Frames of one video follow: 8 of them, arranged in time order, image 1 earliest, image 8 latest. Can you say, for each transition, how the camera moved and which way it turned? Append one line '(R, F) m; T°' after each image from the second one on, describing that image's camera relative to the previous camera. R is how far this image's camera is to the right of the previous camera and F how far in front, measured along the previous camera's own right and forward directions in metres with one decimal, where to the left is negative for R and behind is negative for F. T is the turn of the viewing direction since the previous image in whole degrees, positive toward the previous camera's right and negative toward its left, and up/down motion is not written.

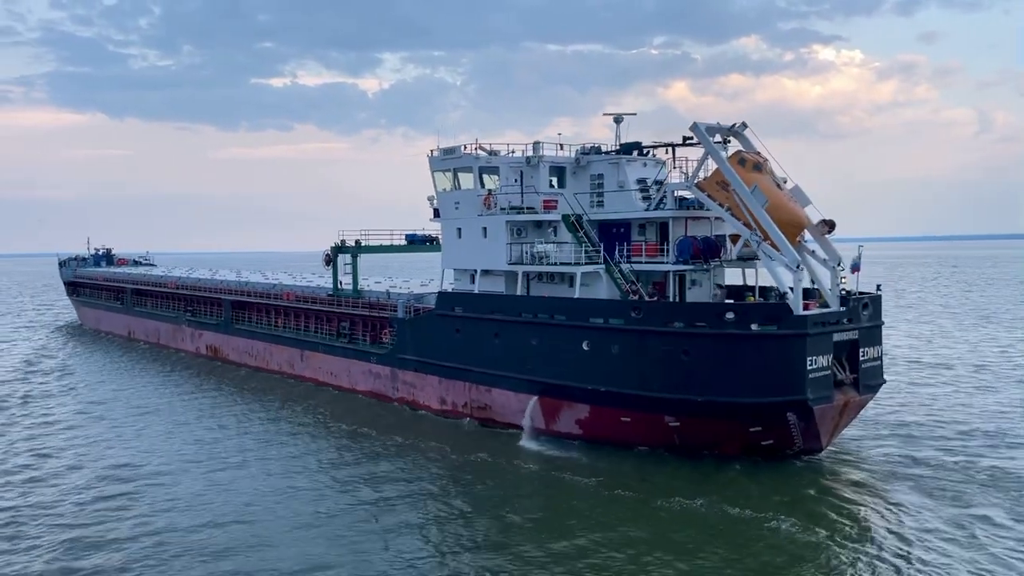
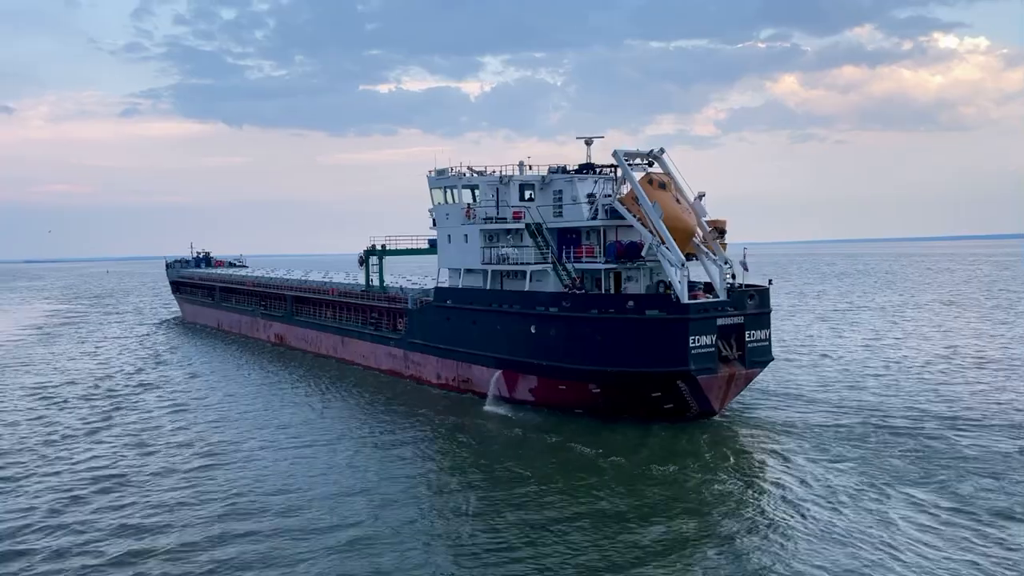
(+4.3, -5.1) m; -7°
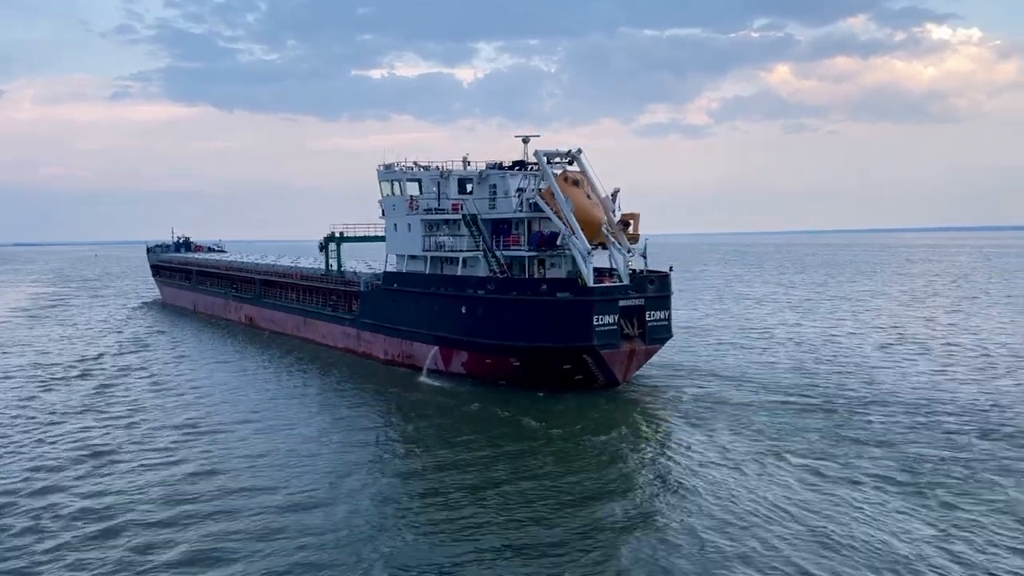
(+2.0, -3.1) m; +1°
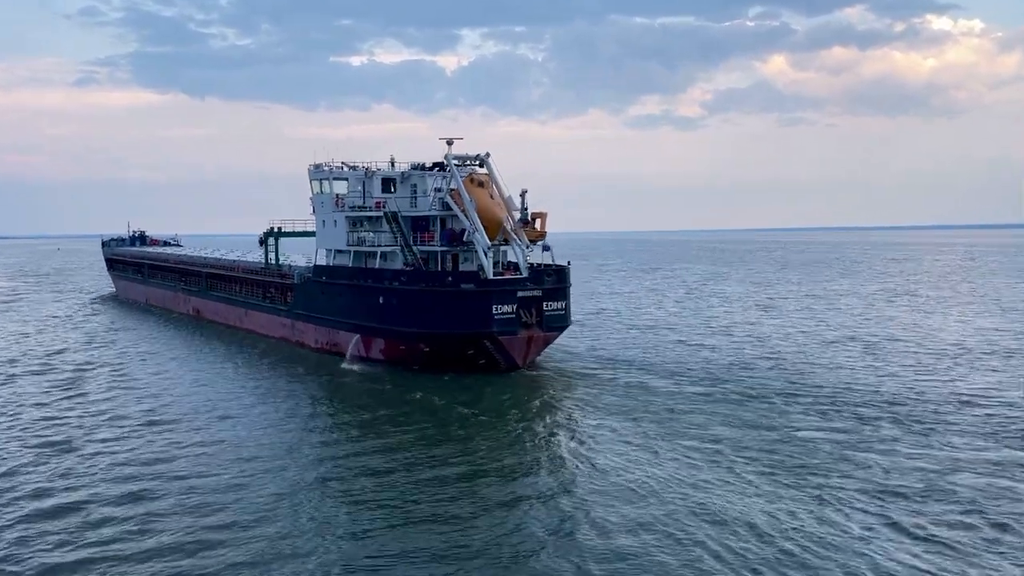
(+2.5, -2.5) m; +1°
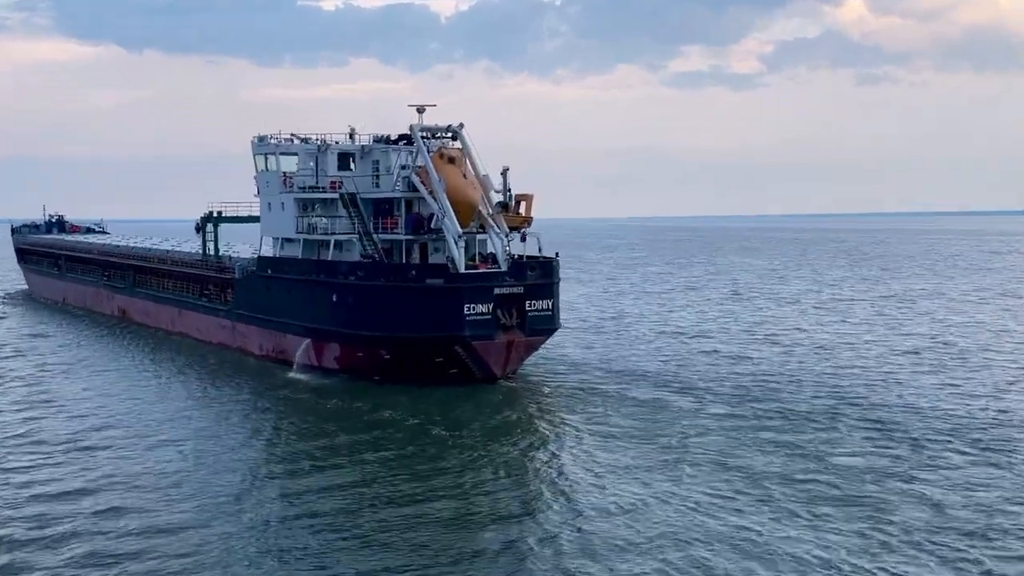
(+0.1, +4.9) m; +1°
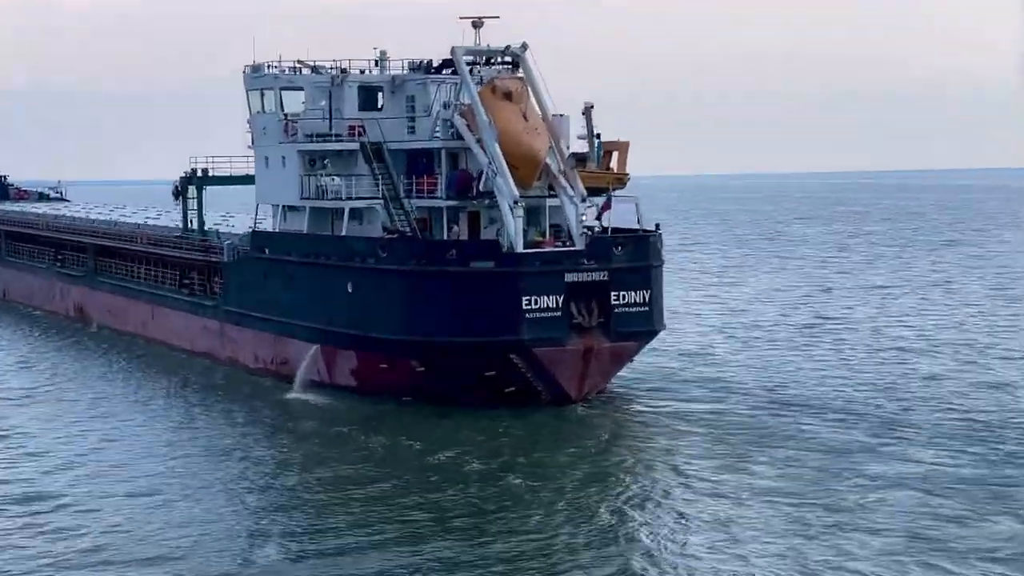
(-1.6, +7.2) m; -1°
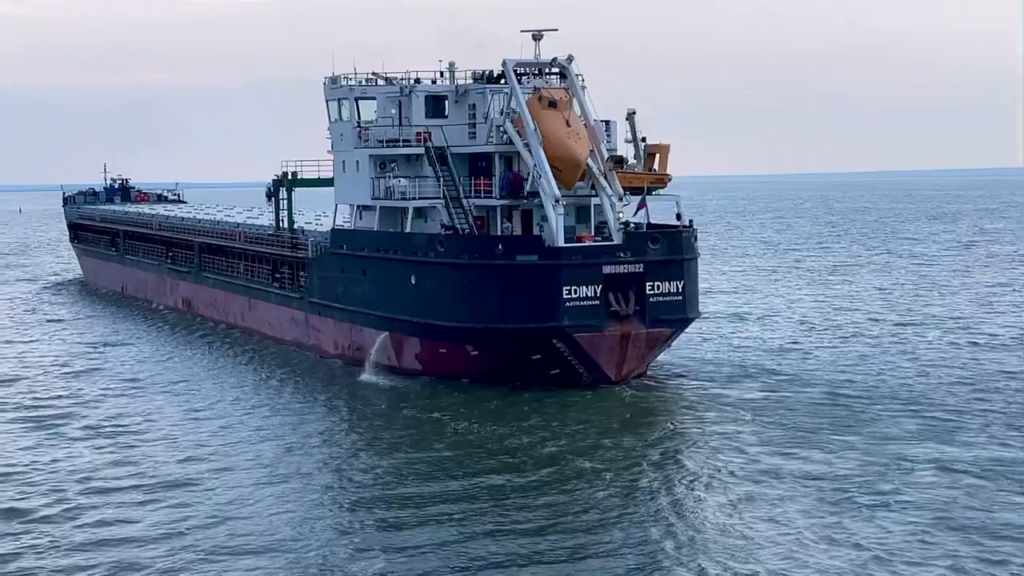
(+1.2, -1.7) m; -7°
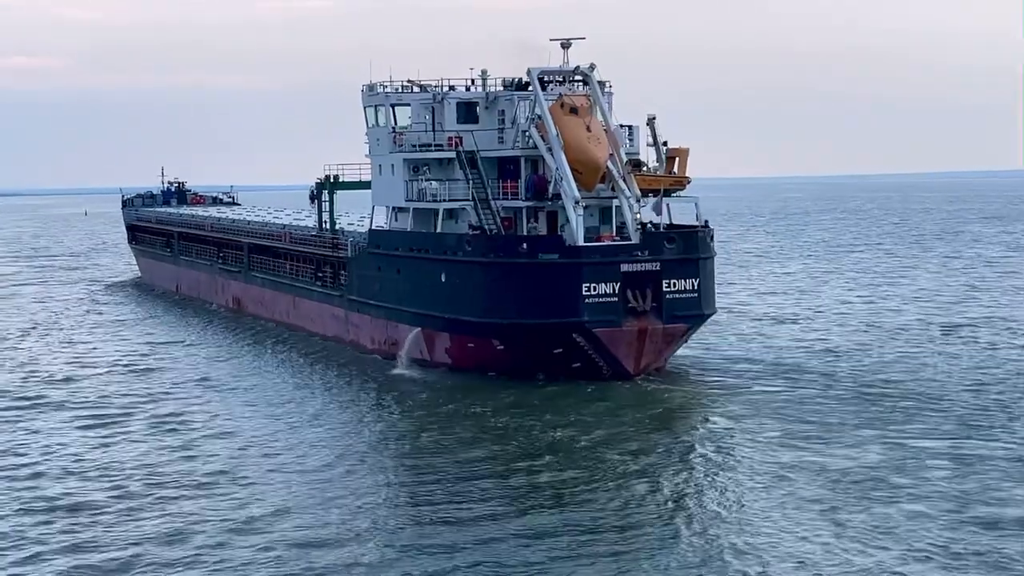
(+0.6, -1.0) m; -3°
